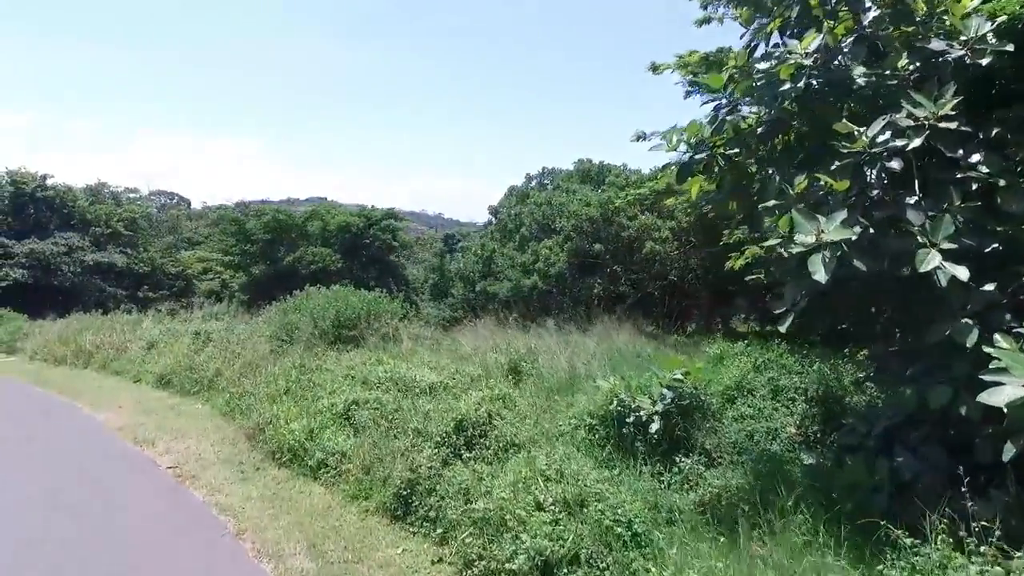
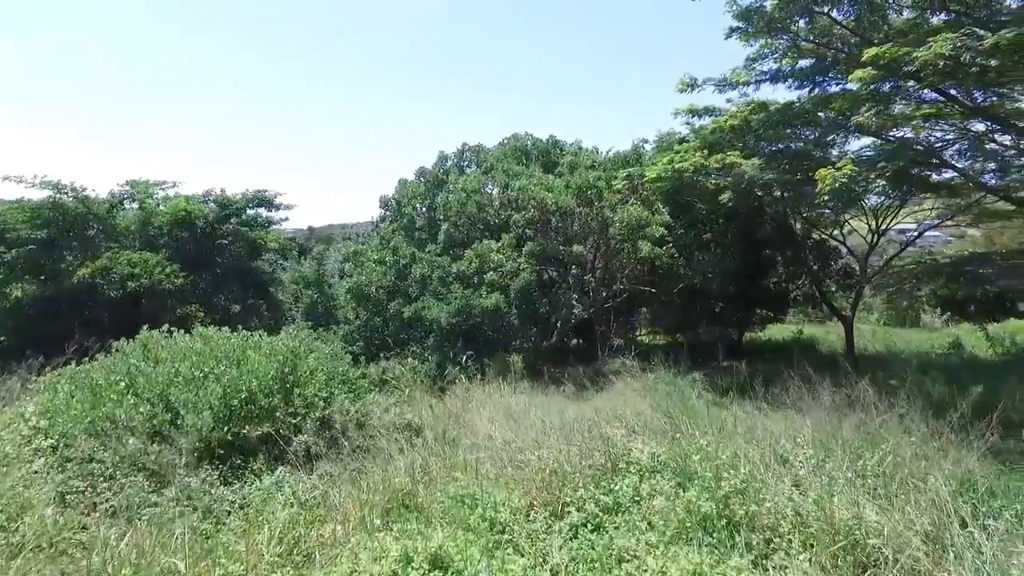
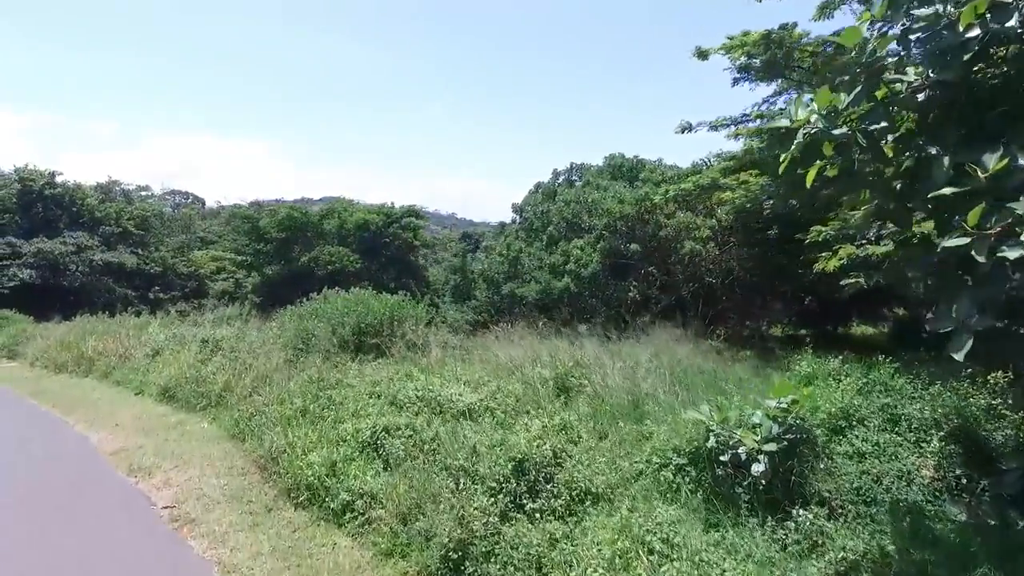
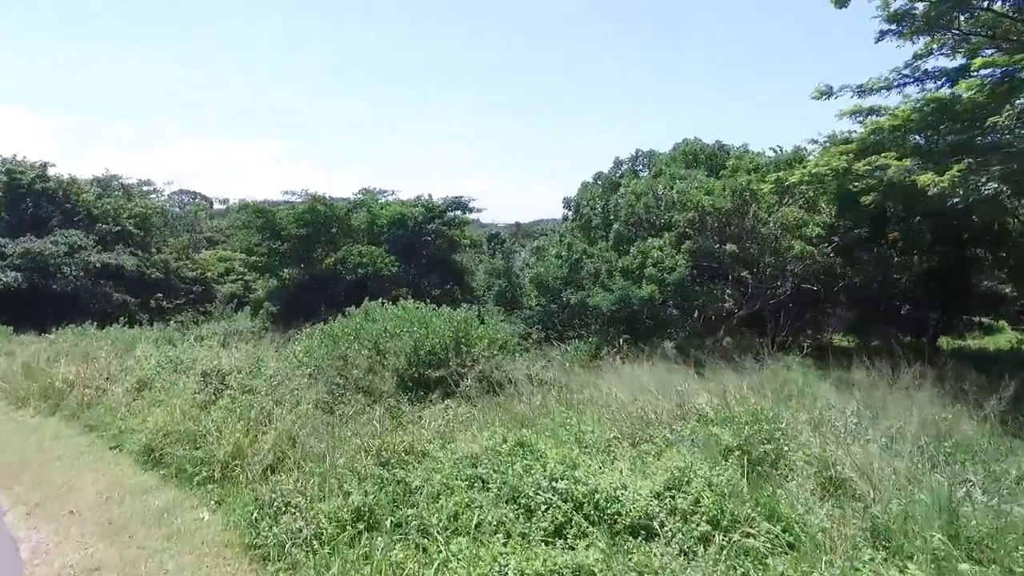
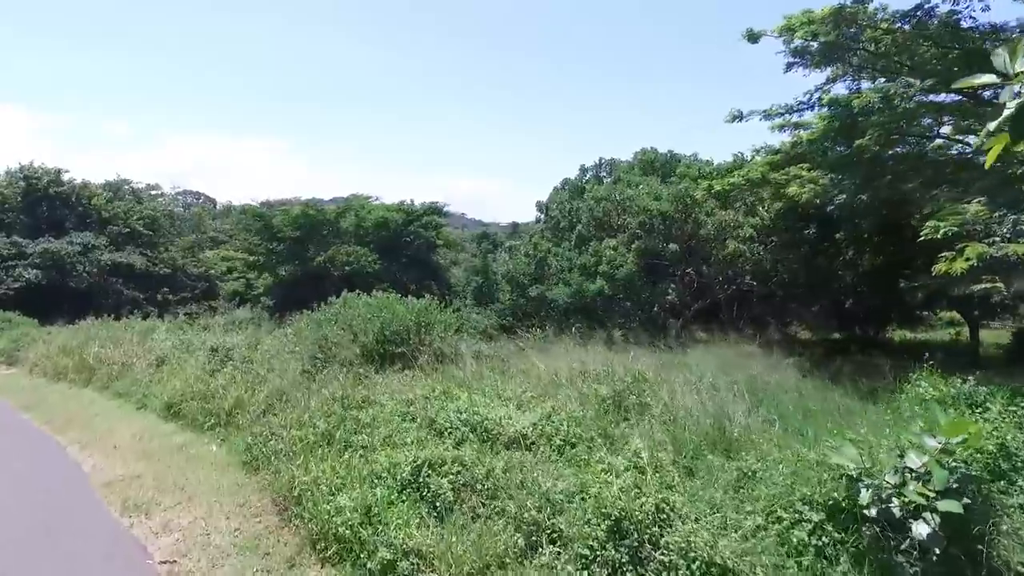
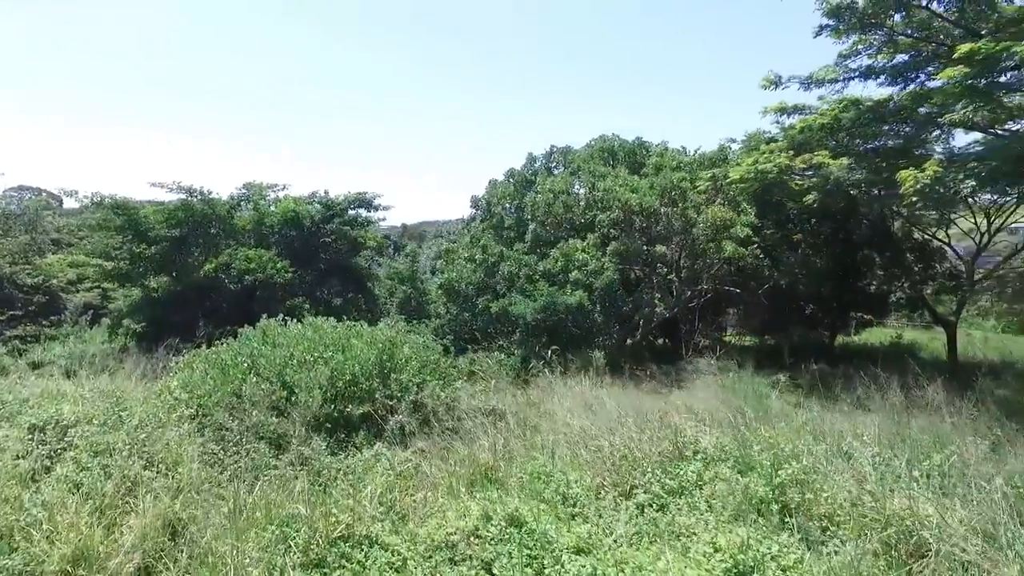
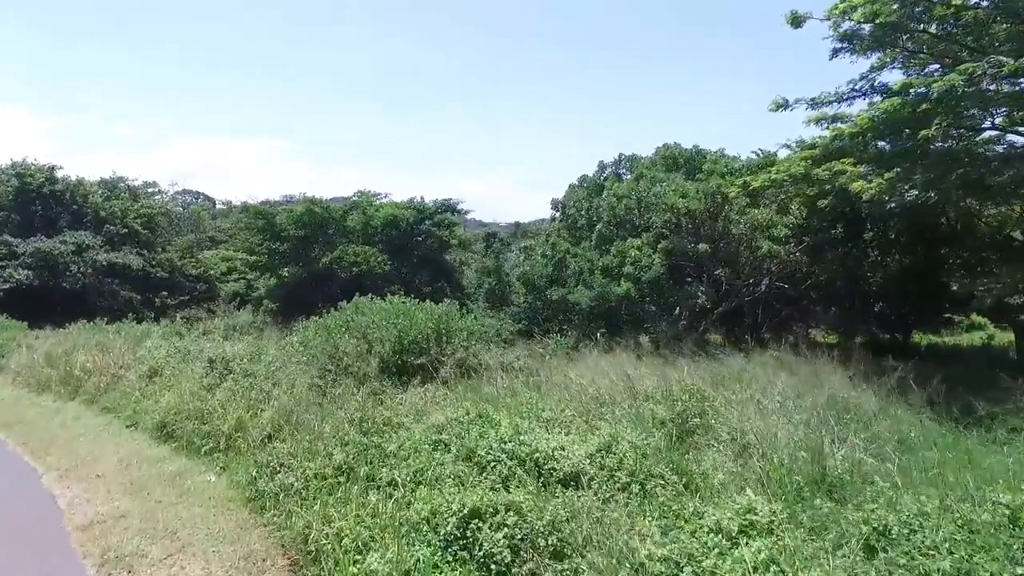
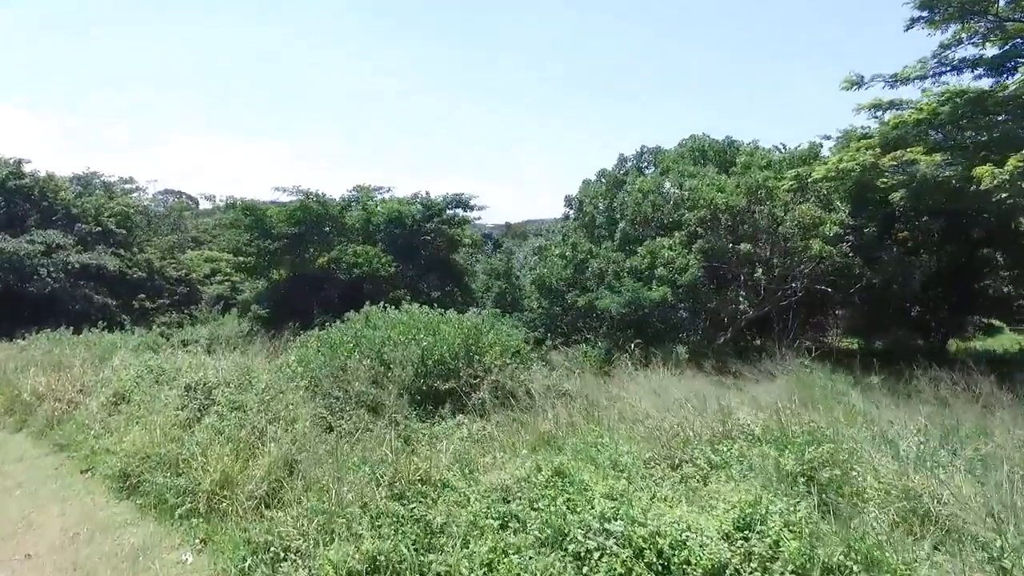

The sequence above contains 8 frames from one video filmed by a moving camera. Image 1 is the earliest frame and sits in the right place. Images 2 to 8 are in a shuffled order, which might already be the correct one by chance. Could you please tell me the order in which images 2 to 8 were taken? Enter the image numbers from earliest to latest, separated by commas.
3, 5, 7, 4, 8, 6, 2
